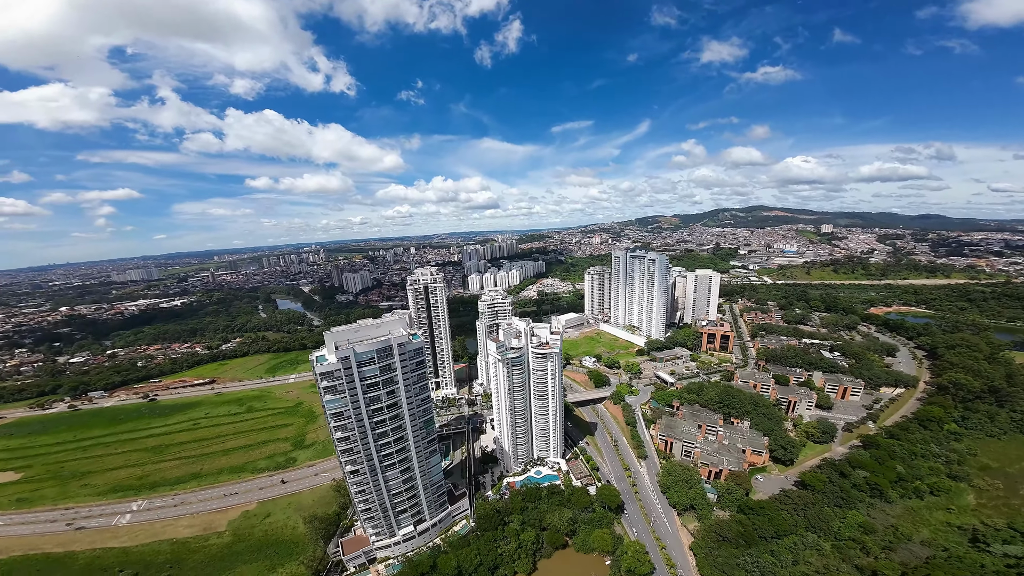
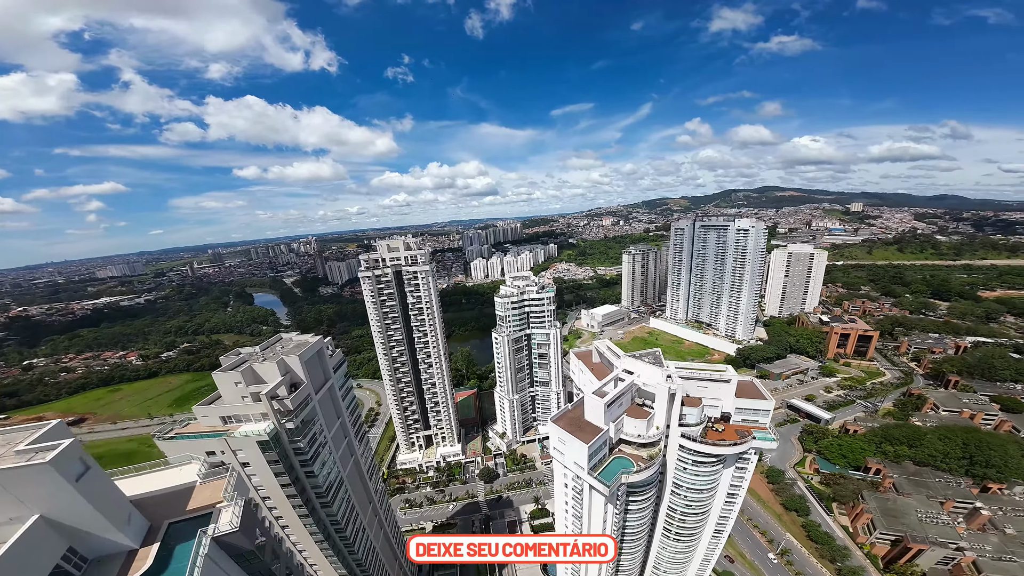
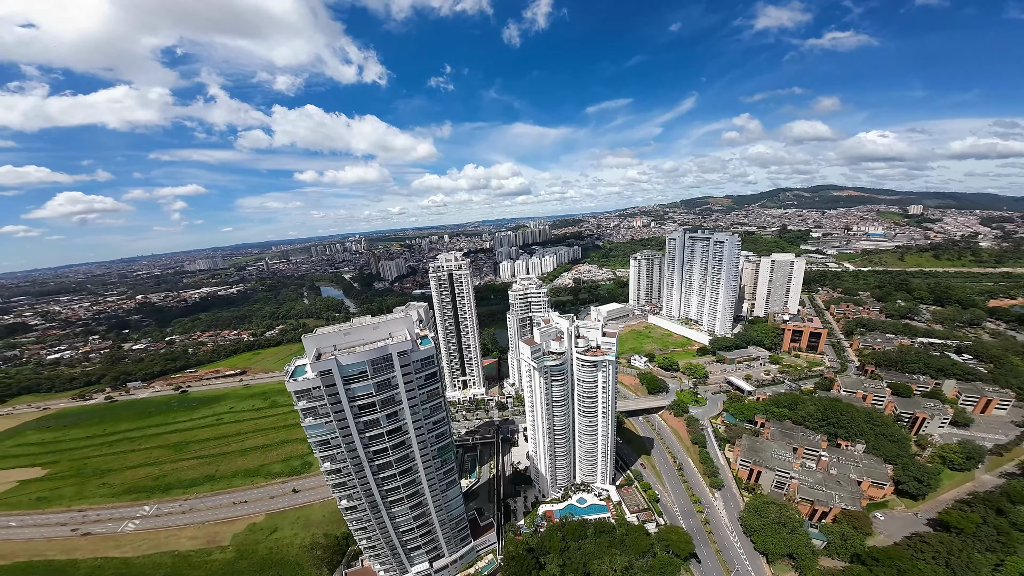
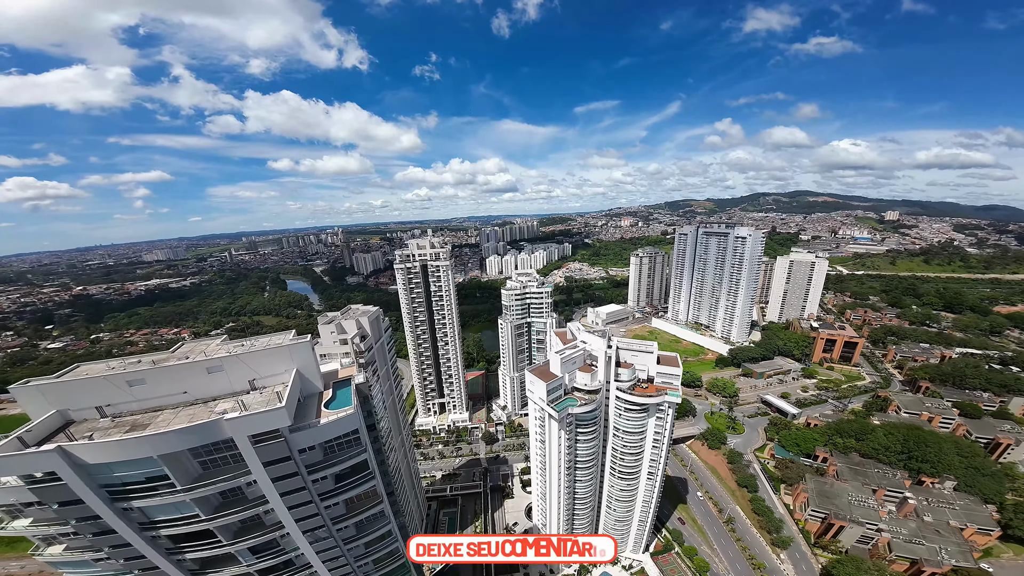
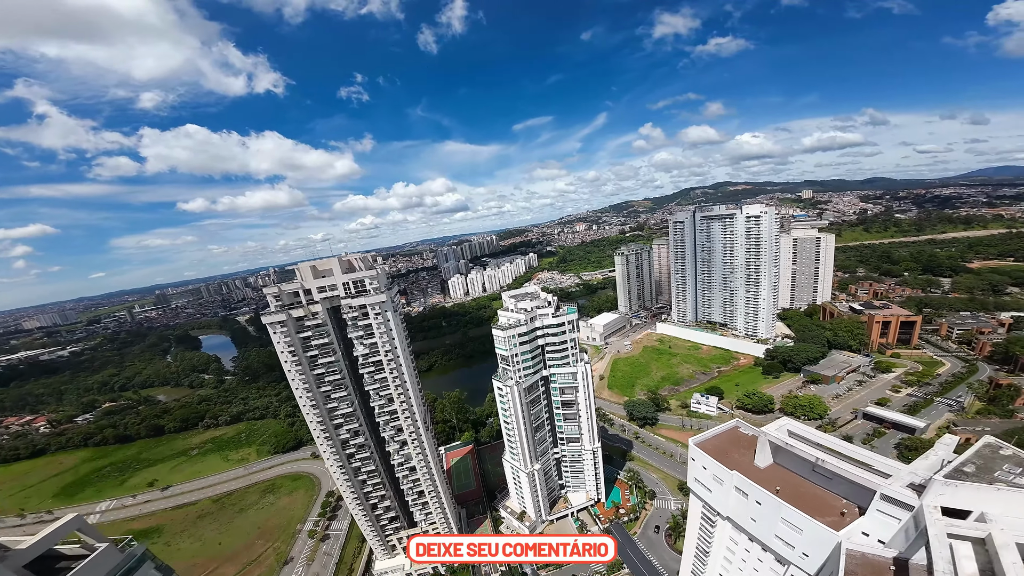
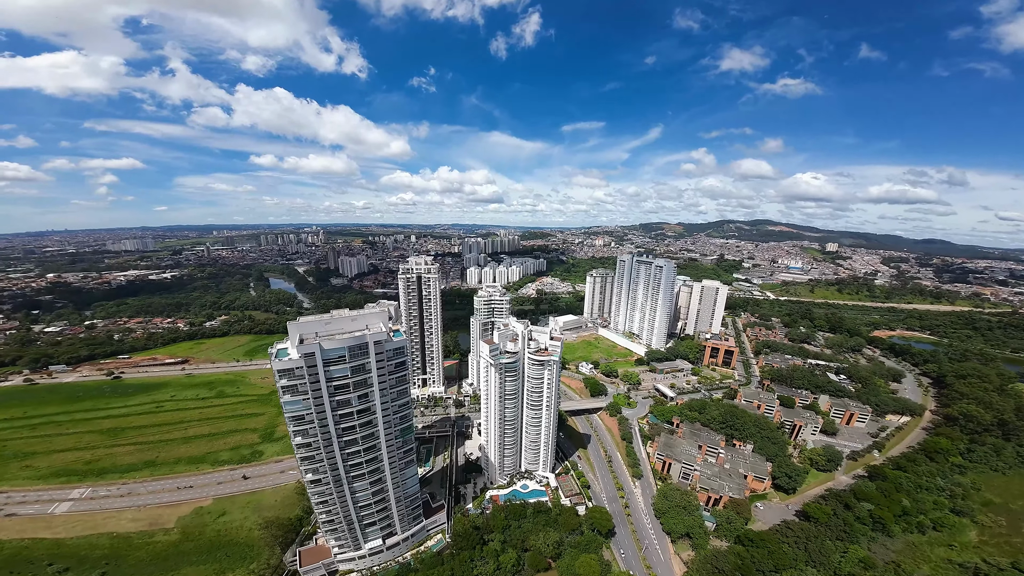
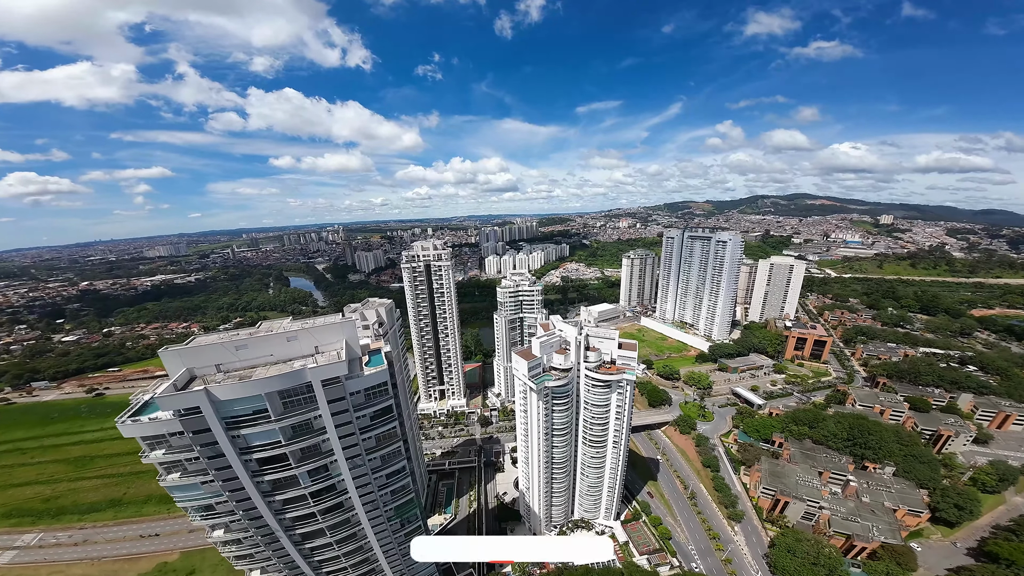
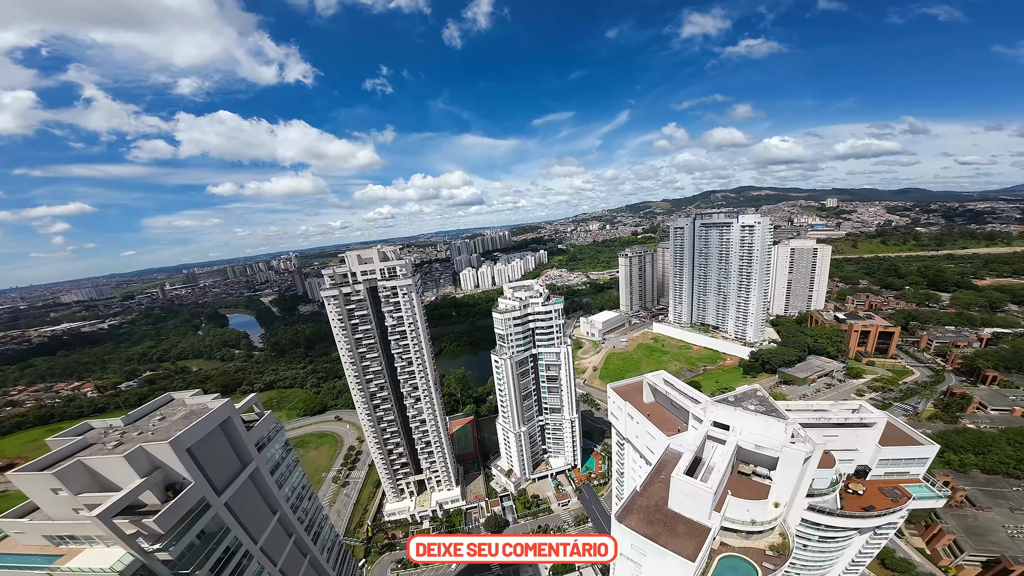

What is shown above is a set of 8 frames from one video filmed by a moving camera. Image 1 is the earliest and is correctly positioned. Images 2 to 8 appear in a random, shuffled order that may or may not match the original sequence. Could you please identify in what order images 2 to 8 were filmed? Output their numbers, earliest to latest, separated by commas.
6, 3, 7, 4, 2, 8, 5
